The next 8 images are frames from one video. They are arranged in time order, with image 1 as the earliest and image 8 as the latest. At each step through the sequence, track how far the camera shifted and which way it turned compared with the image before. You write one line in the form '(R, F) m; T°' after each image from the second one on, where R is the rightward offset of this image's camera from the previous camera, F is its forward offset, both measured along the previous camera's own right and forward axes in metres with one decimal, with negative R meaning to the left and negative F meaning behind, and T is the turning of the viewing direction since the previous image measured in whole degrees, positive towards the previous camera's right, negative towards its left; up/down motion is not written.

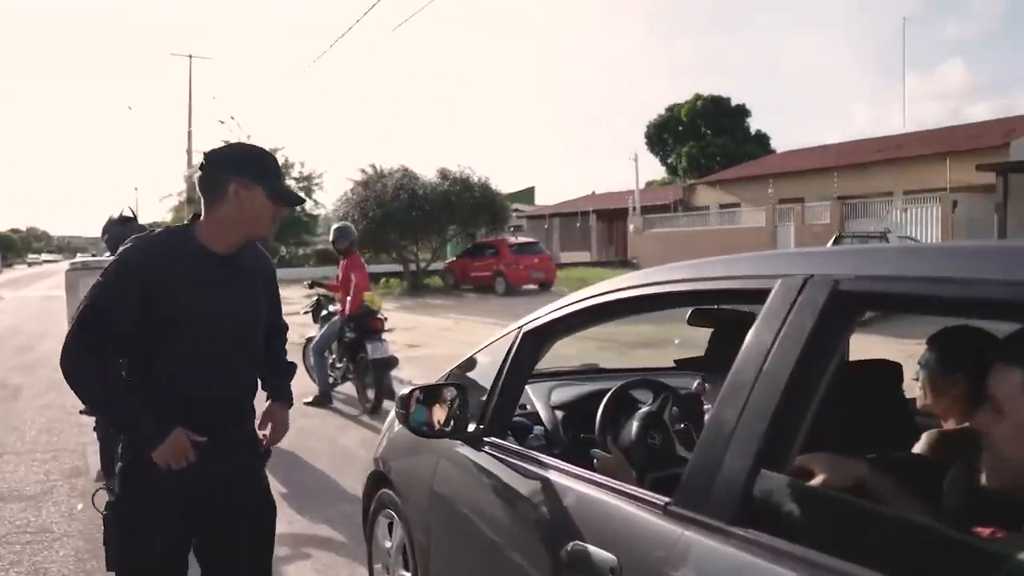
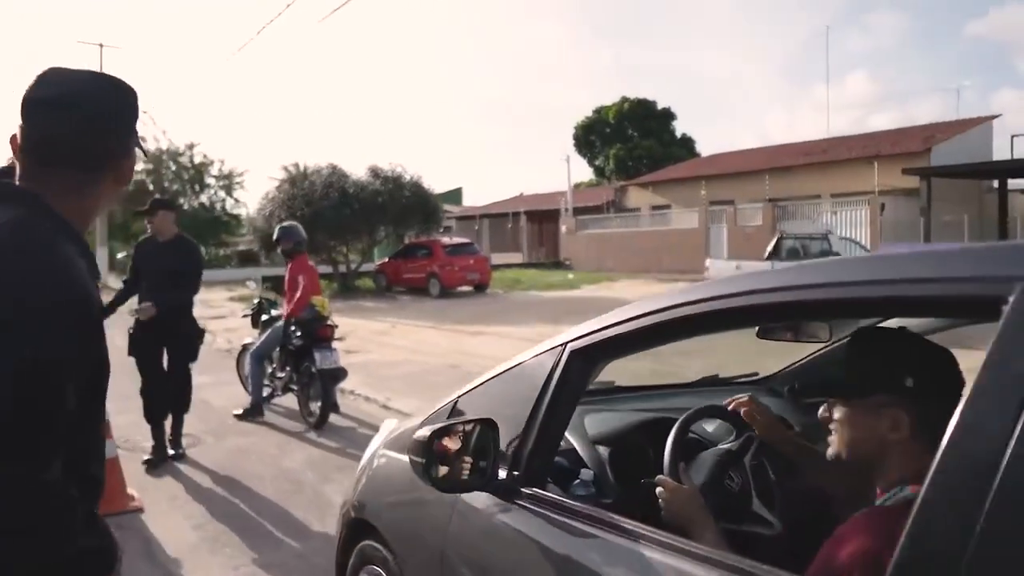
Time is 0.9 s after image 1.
(-0.2, +0.6) m; +5°
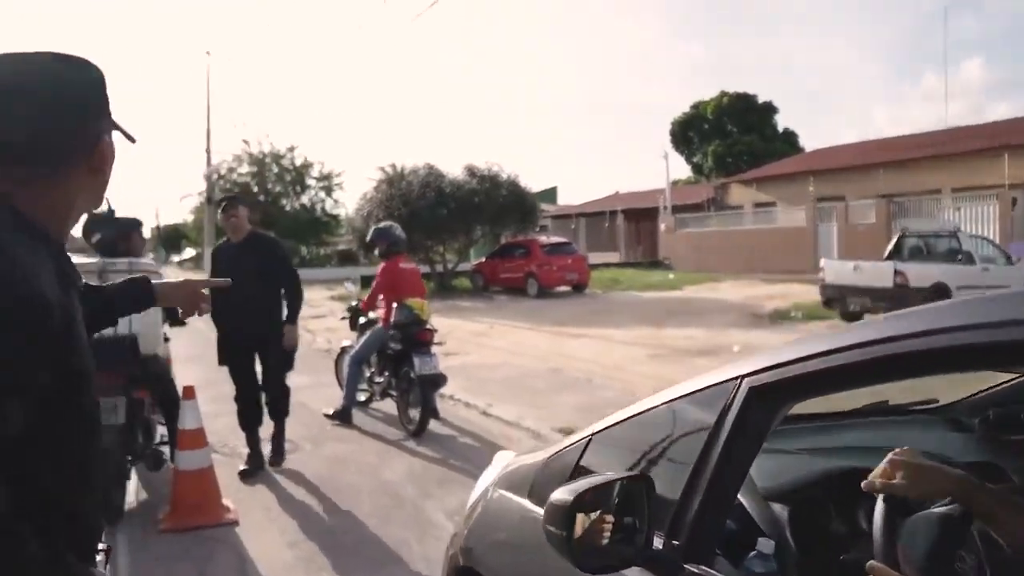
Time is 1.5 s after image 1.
(-0.1, +0.4) m; -6°
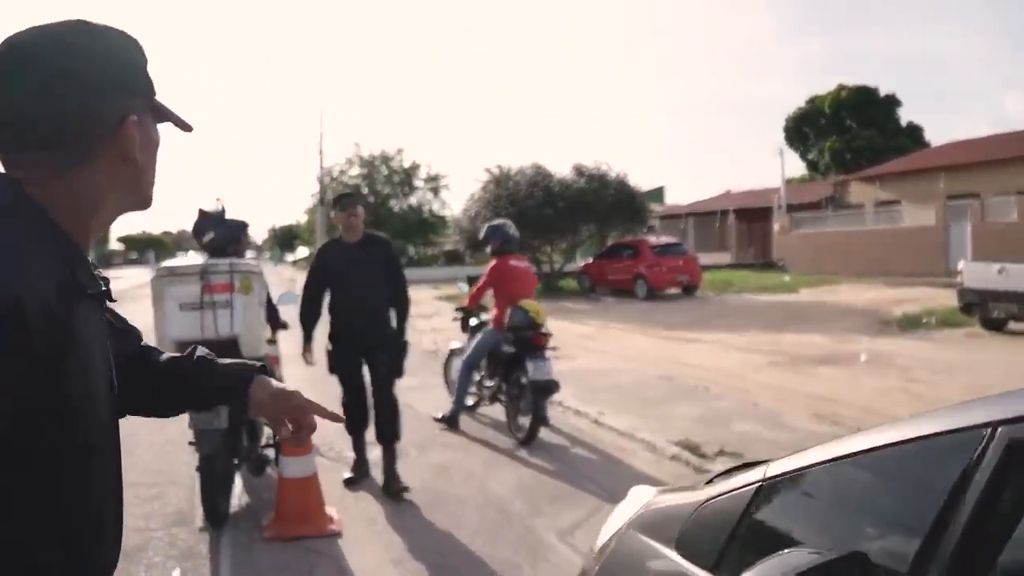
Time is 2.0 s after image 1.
(-0.1, +0.4) m; -6°
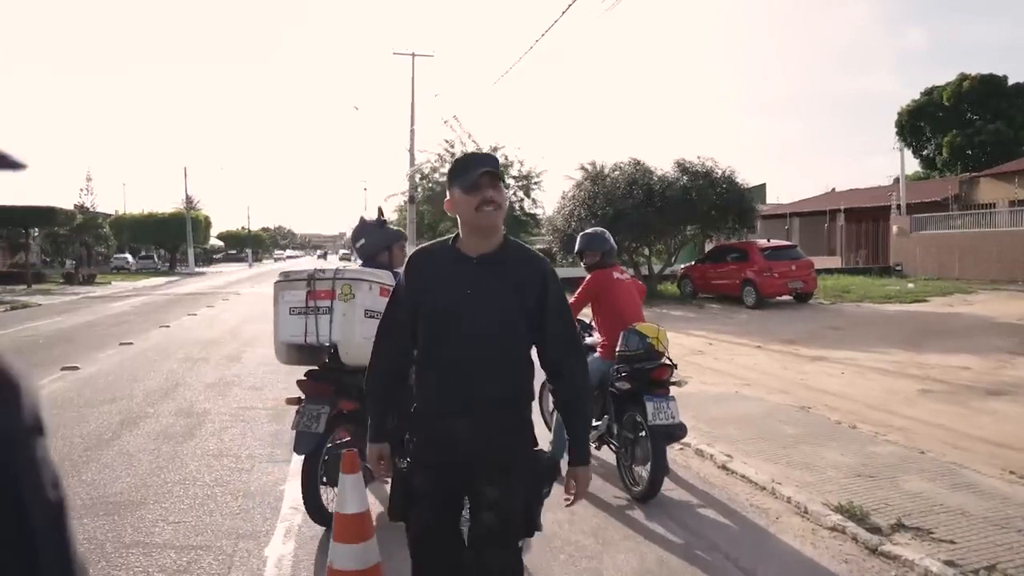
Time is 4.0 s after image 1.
(-0.2, +1.4) m; -5°
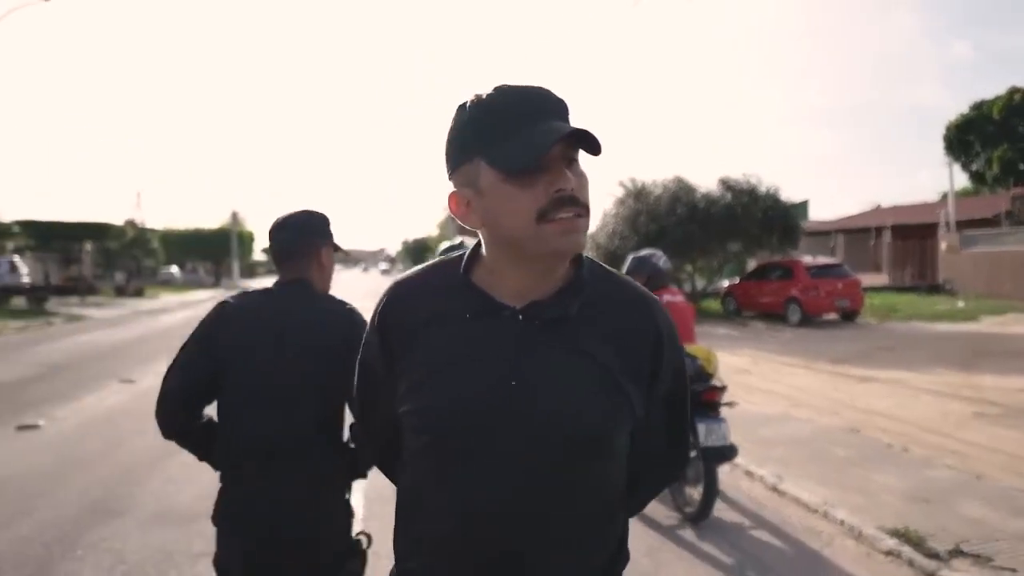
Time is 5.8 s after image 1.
(-0.1, -0.1) m; -2°
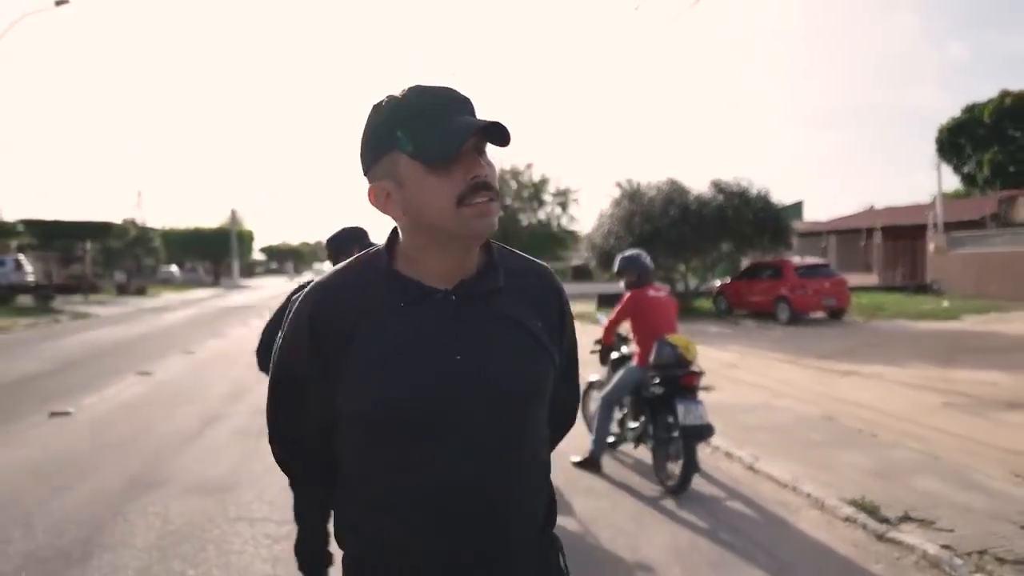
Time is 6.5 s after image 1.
(0.0, -0.7) m; 0°
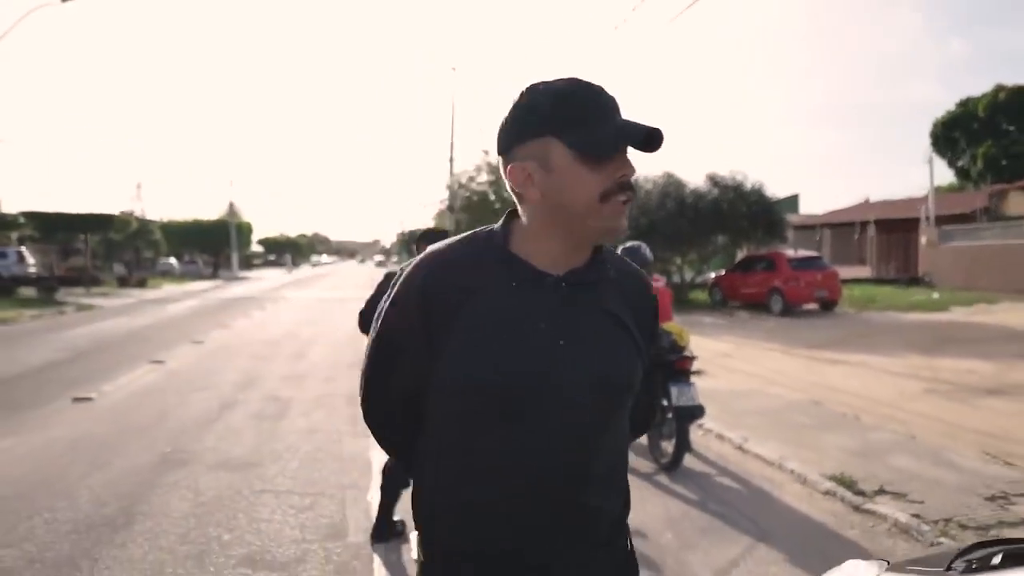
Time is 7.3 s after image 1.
(-0.1, -0.5) m; 0°
